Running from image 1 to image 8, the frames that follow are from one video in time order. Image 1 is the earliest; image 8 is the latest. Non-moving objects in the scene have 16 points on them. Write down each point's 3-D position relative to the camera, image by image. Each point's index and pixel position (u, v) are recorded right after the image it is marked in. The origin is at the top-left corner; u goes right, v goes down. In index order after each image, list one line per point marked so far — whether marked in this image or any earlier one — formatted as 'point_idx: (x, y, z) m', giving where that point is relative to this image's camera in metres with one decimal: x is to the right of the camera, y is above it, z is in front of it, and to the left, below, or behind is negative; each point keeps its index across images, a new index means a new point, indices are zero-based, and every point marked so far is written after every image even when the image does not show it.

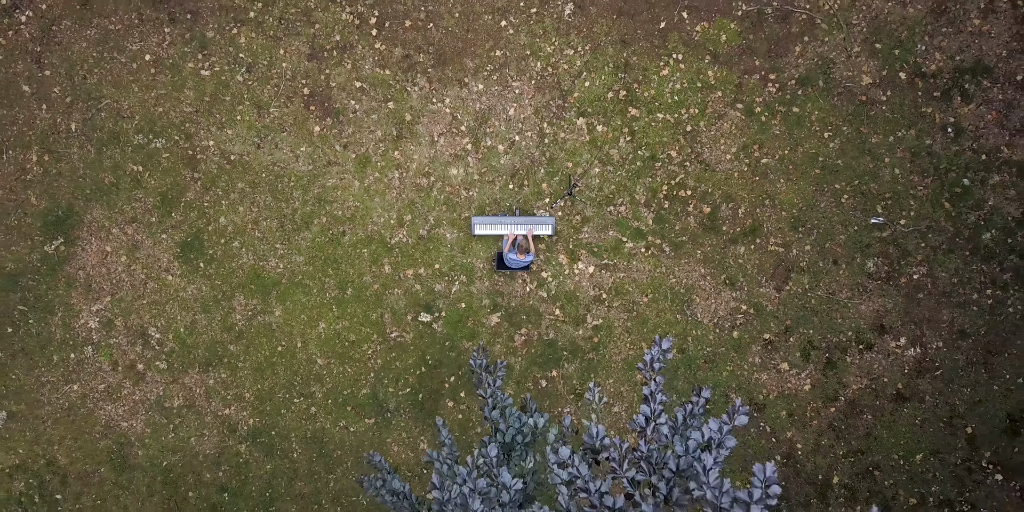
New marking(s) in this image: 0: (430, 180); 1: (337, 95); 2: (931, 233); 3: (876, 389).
0: (-1.1, +1.0, +7.1) m
1: (-2.3, +2.2, +7.1) m
2: (+5.4, +0.3, +7.0) m
3: (+4.7, -1.7, +6.9) m
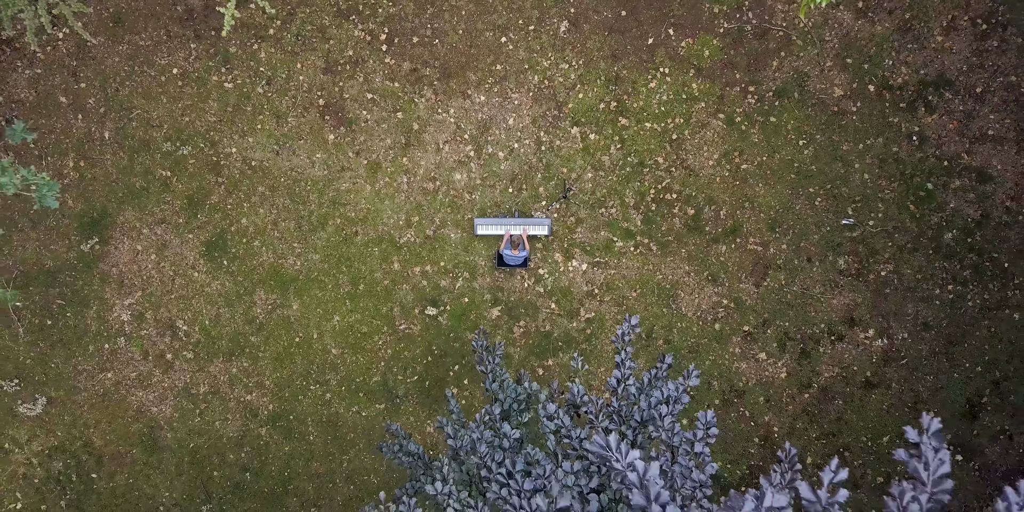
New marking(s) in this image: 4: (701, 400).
0: (-1.1, +1.0, +7.7) m
1: (-2.3, +2.2, +7.7) m
2: (+5.4, +0.3, +7.6) m
3: (+4.7, -1.7, +7.5) m
4: (+2.7, -2.0, +7.6) m
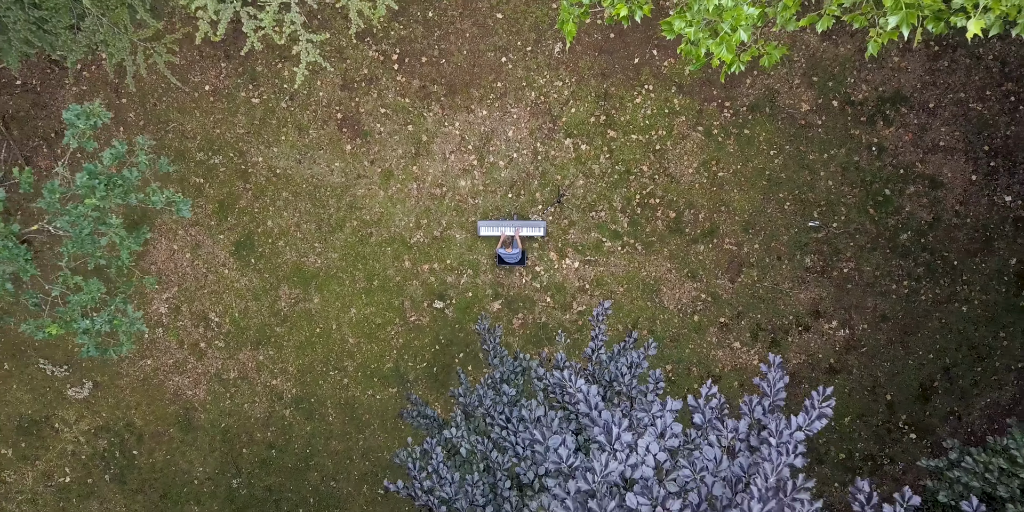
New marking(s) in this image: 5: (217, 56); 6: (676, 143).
0: (-1.1, +1.0, +8.5) m
1: (-2.3, +2.2, +8.5) m
2: (+5.4, +0.3, +8.4) m
3: (+4.7, -1.7, +8.4) m
4: (+2.7, -2.0, +8.4) m
5: (-4.7, +3.2, +8.6) m
6: (+2.6, +1.8, +8.5) m
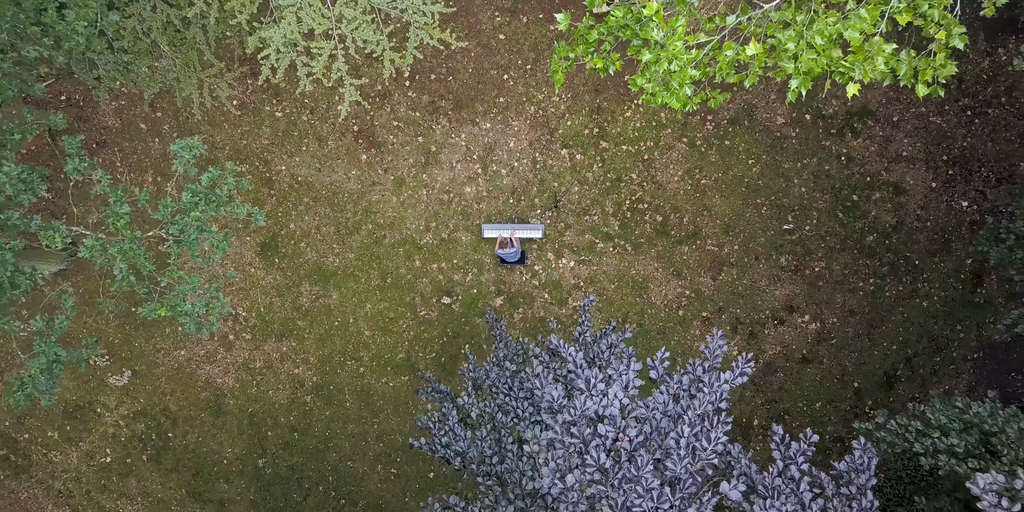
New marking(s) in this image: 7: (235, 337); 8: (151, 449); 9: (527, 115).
0: (-1.1, +1.0, +9.4) m
1: (-2.3, +2.2, +9.4) m
2: (+5.4, +0.3, +9.2) m
3: (+4.7, -1.7, +9.2) m
4: (+2.7, -2.0, +9.3) m
5: (-4.7, +3.2, +9.4) m
6: (+2.6, +1.8, +9.3) m
7: (-4.8, -1.4, +9.3) m
8: (-6.2, -3.3, +9.3) m
9: (+0.3, +2.4, +9.3) m
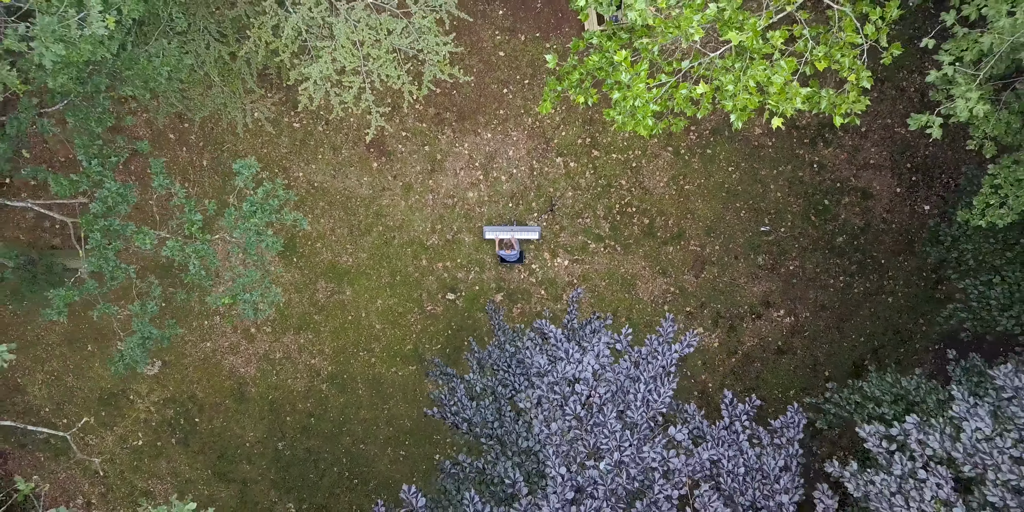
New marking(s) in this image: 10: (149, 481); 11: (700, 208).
0: (-1.1, +1.1, +10.2) m
1: (-2.3, +2.2, +10.2) m
2: (+5.4, +0.3, +10.0) m
3: (+4.7, -1.7, +10.0) m
4: (+2.7, -2.0, +10.1) m
5: (-4.7, +3.2, +10.2) m
6: (+2.6, +1.8, +10.1) m
7: (-4.8, -1.4, +10.1) m
8: (-6.2, -3.3, +10.1) m
9: (+0.2, +2.5, +10.2) m
10: (-6.8, -4.2, +10.1) m
11: (+3.5, +0.9, +10.1) m
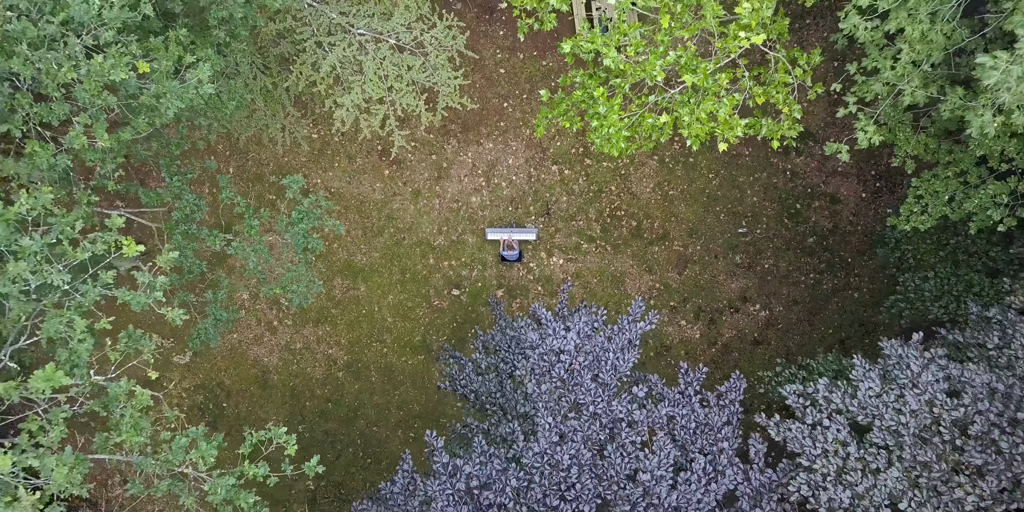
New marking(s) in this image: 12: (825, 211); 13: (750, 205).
0: (-1.1, +1.1, +11.2) m
1: (-2.3, +2.2, +11.2) m
2: (+5.4, +0.4, +11.0) m
3: (+4.7, -1.7, +11.0) m
4: (+2.7, -2.0, +11.1) m
5: (-4.7, +3.2, +11.2) m
6: (+2.6, +1.8, +11.1) m
7: (-4.8, -1.4, +11.1) m
8: (-6.3, -3.3, +11.1) m
9: (+0.2, +2.5, +11.1) m
10: (-6.8, -4.2, +11.1) m
11: (+3.5, +0.9, +11.1) m
12: (+6.4, +0.9, +11.0) m
13: (+4.9, +1.0, +11.0) m
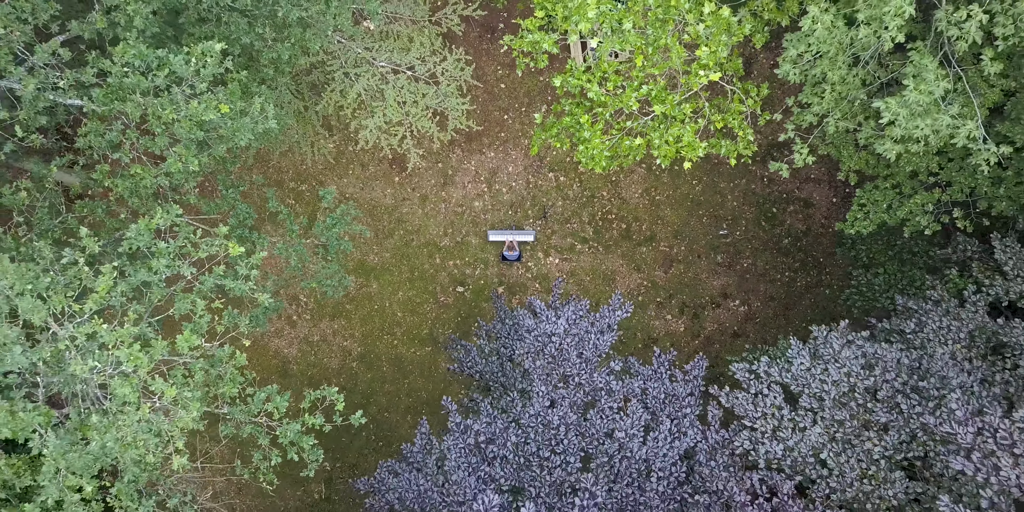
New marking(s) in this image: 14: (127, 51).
0: (-1.1, +1.1, +12.1) m
1: (-2.3, +2.2, +12.2) m
2: (+5.4, +0.4, +12.0) m
3: (+4.7, -1.7, +12.0) m
4: (+2.7, -2.0, +12.1) m
5: (-4.7, +3.2, +12.2) m
6: (+2.6, +1.8, +12.1) m
7: (-4.8, -1.4, +12.1) m
8: (-6.3, -3.3, +12.1) m
9: (+0.2, +2.5, +12.1) m
10: (-6.8, -4.2, +12.1) m
11: (+3.5, +0.9, +12.1) m
12: (+6.4, +0.9, +12.0) m
13: (+4.9, +1.0, +12.0) m
14: (-3.1, +1.6, +4.3) m
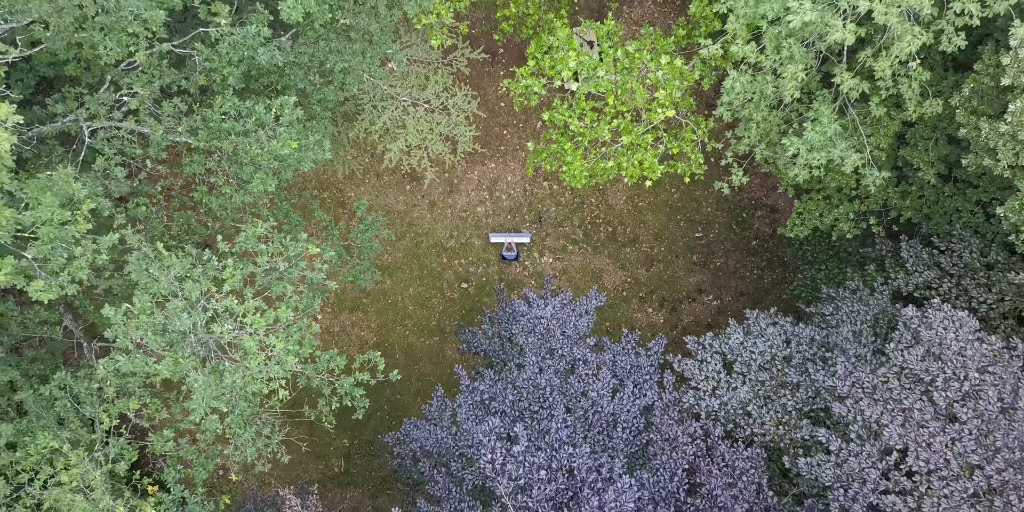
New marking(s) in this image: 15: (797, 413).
0: (-1.1, +1.1, +13.7) m
1: (-2.4, +2.2, +13.7) m
2: (+5.4, +0.4, +13.5) m
3: (+4.7, -1.7, +13.5) m
4: (+2.6, -2.0, +13.6) m
5: (-4.8, +3.2, +13.7) m
6: (+2.6, +1.8, +13.6) m
7: (-4.9, -1.4, +13.6) m
8: (-6.3, -3.3, +13.5) m
9: (+0.2, +2.5, +13.6) m
10: (-6.9, -4.2, +13.6) m
11: (+3.5, +0.9, +13.6) m
12: (+6.4, +0.9, +13.5) m
13: (+4.8, +1.0, +13.5) m
14: (-3.1, +1.6, +5.8) m
15: (+3.4, -1.9, +6.3) m
